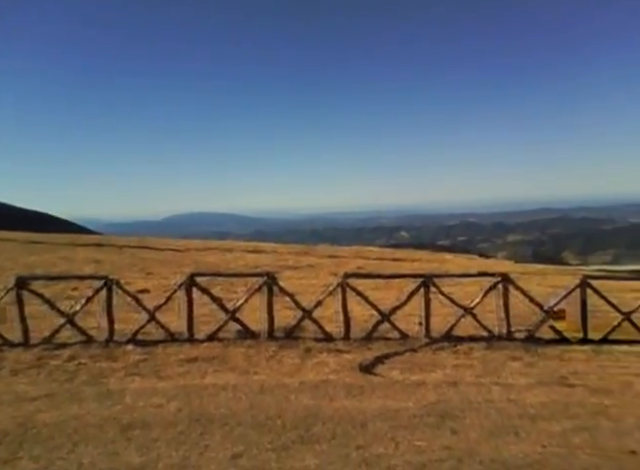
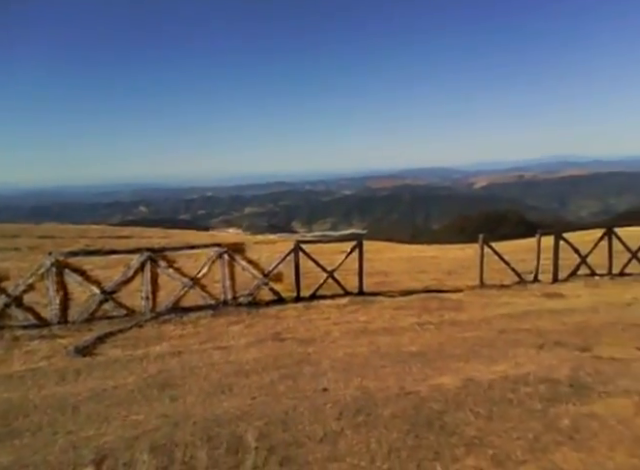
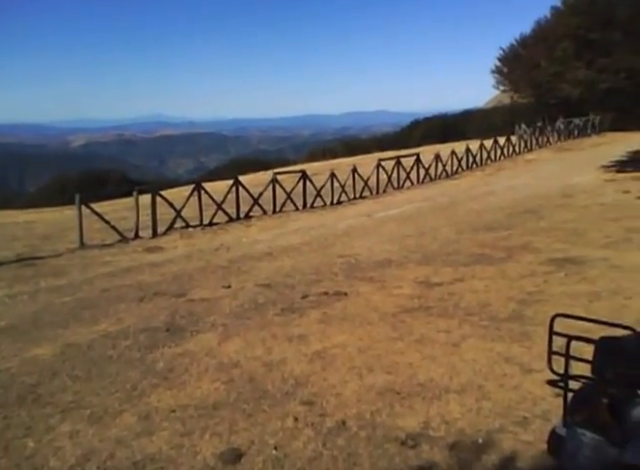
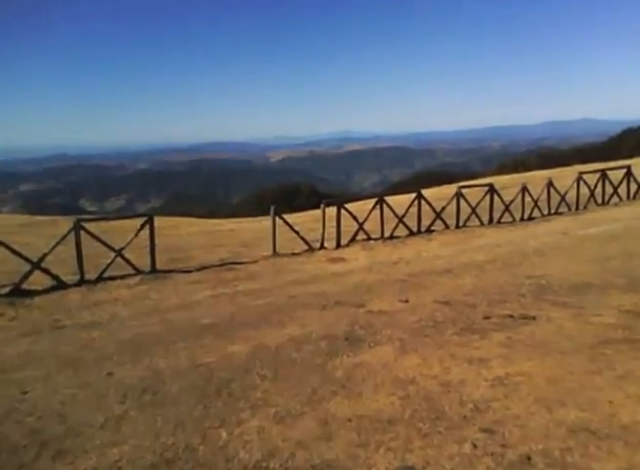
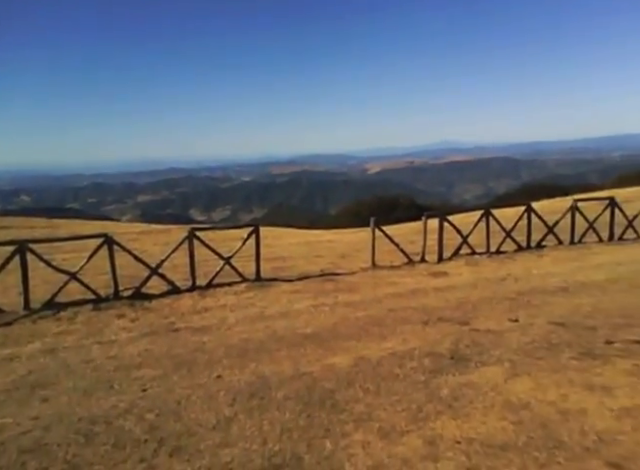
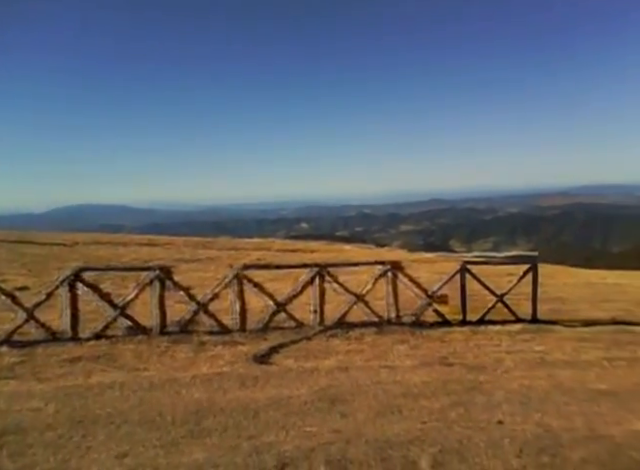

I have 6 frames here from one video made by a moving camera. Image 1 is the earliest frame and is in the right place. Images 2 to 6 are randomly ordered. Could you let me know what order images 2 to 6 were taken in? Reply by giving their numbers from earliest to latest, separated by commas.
6, 2, 5, 4, 3
